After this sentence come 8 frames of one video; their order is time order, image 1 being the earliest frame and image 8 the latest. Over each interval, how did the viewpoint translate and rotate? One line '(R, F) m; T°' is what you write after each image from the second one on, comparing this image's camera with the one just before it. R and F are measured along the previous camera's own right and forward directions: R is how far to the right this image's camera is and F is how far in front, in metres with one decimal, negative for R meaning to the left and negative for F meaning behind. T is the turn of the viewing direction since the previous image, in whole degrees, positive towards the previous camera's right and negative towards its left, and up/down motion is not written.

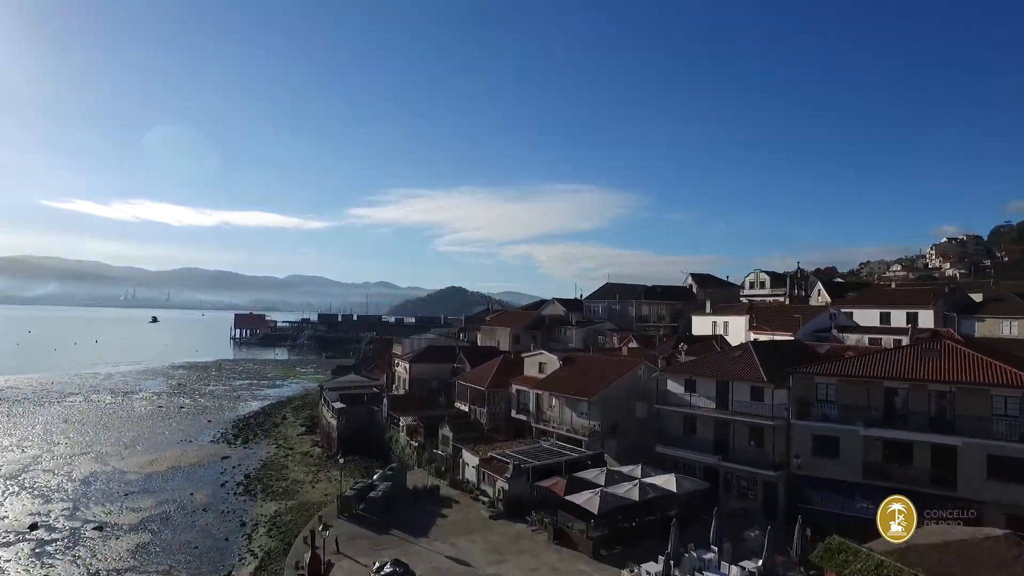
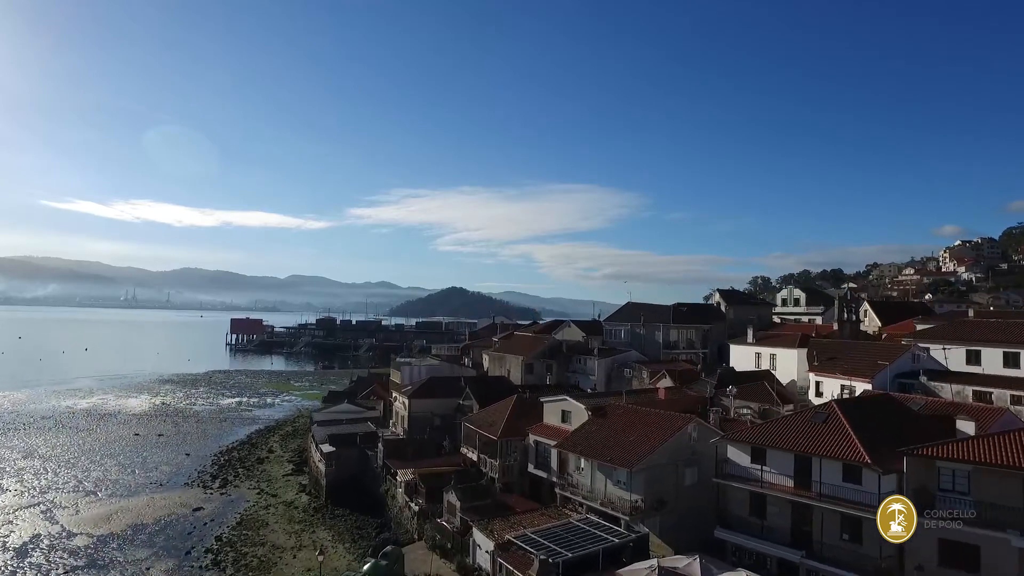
(-0.2, +1.5) m; 0°
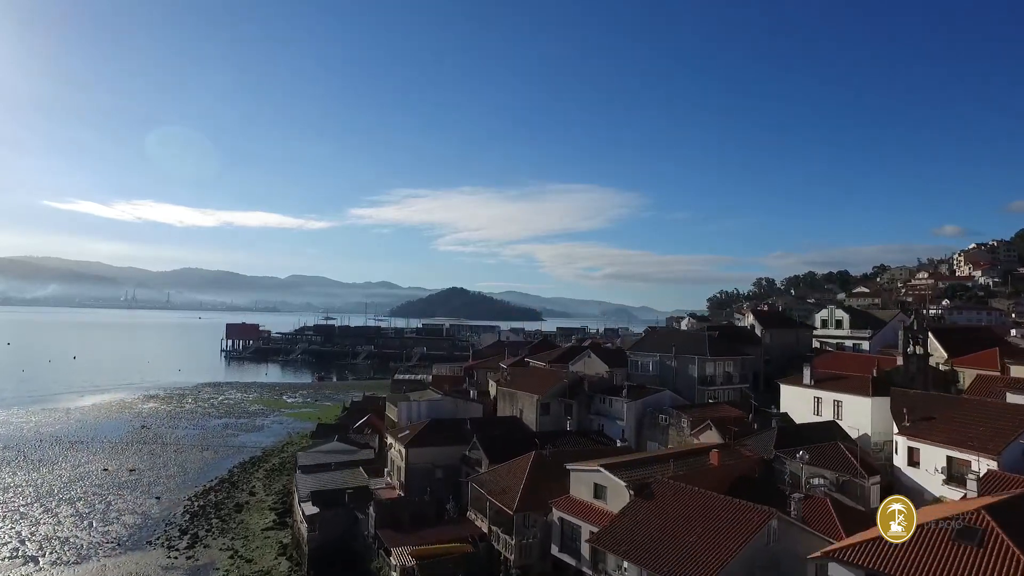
(-0.2, +1.6) m; 0°
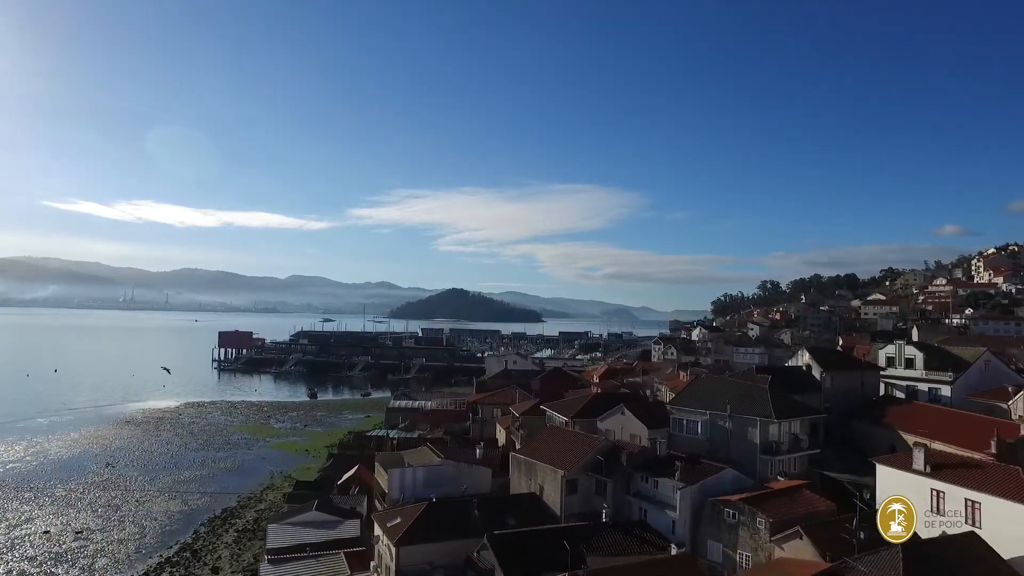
(-0.2, +2.1) m; 0°
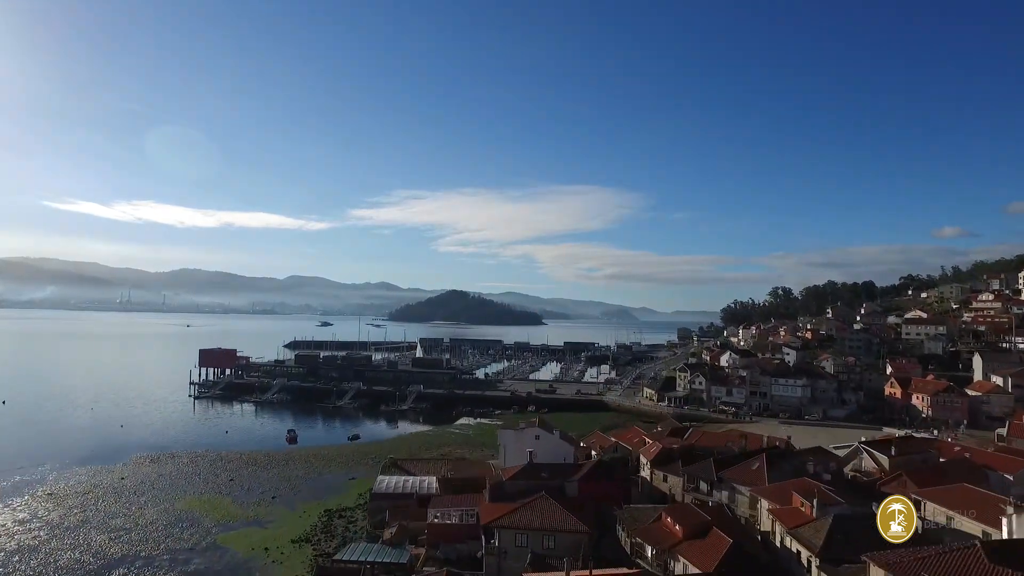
(-0.6, +4.8) m; 0°
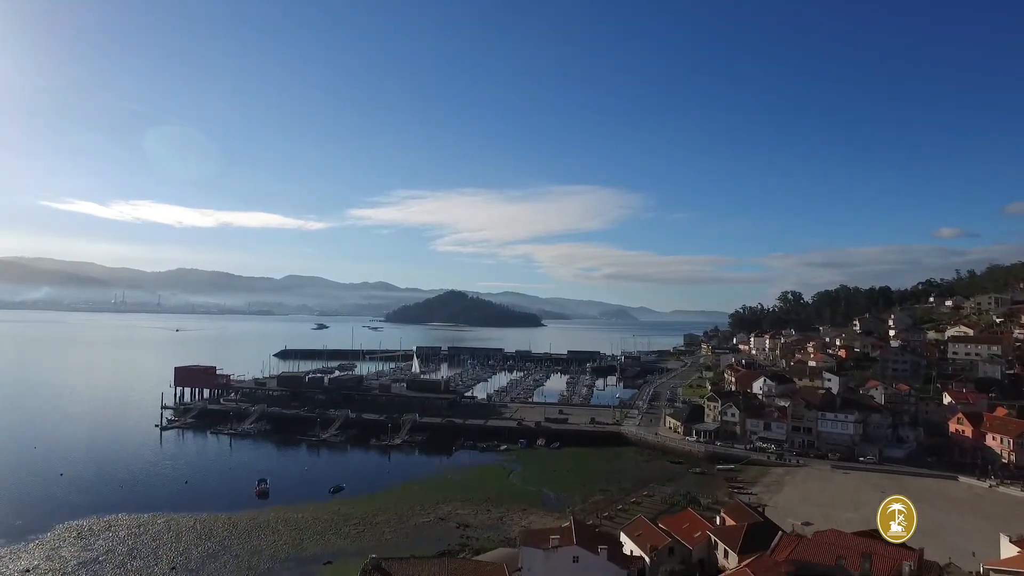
(-0.5, +4.7) m; 0°
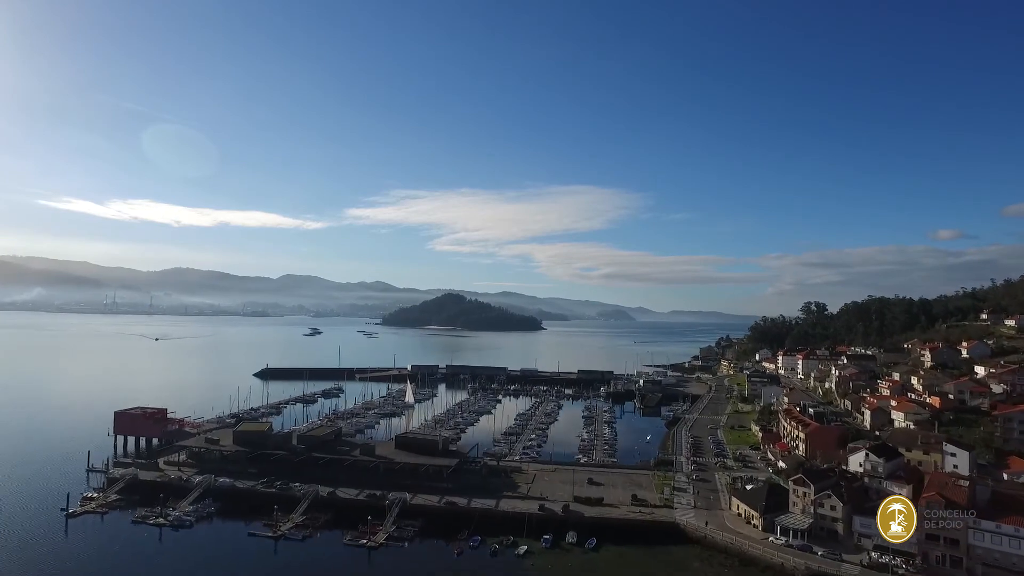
(-1.1, +9.1) m; 0°
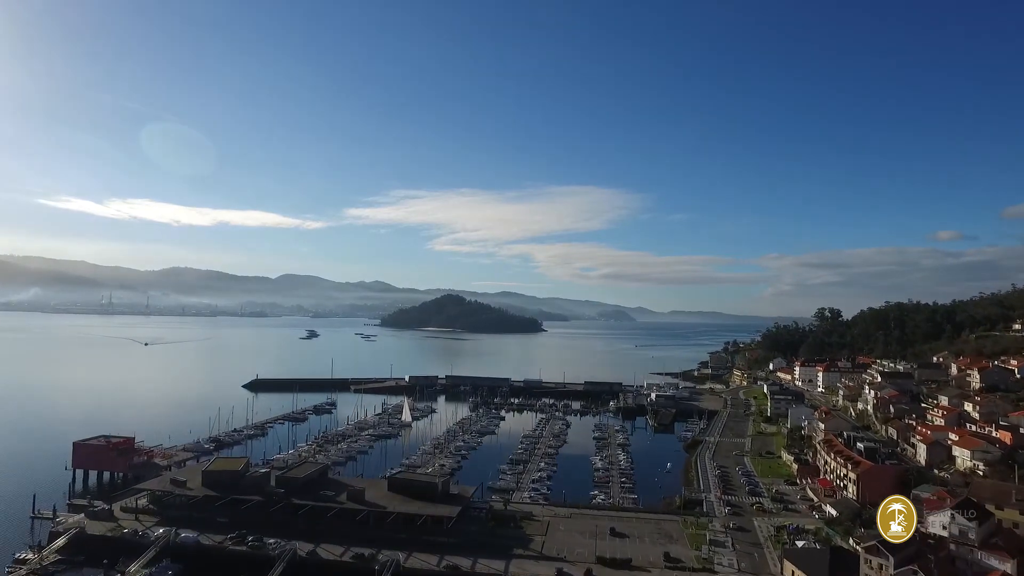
(-0.6, +4.7) m; 0°
